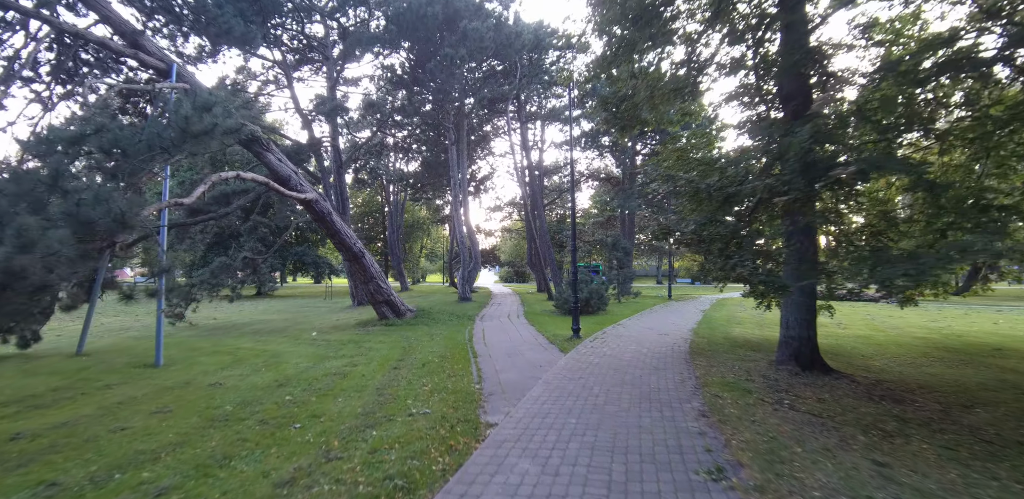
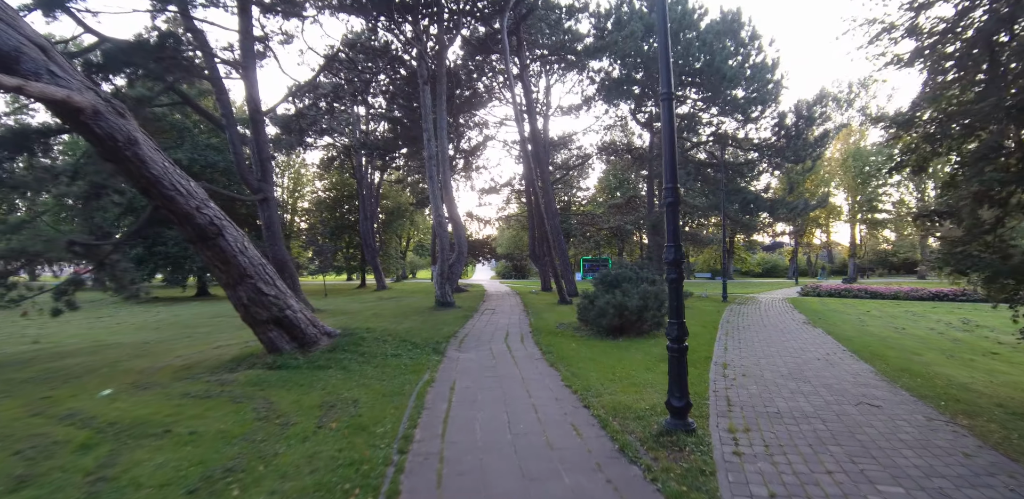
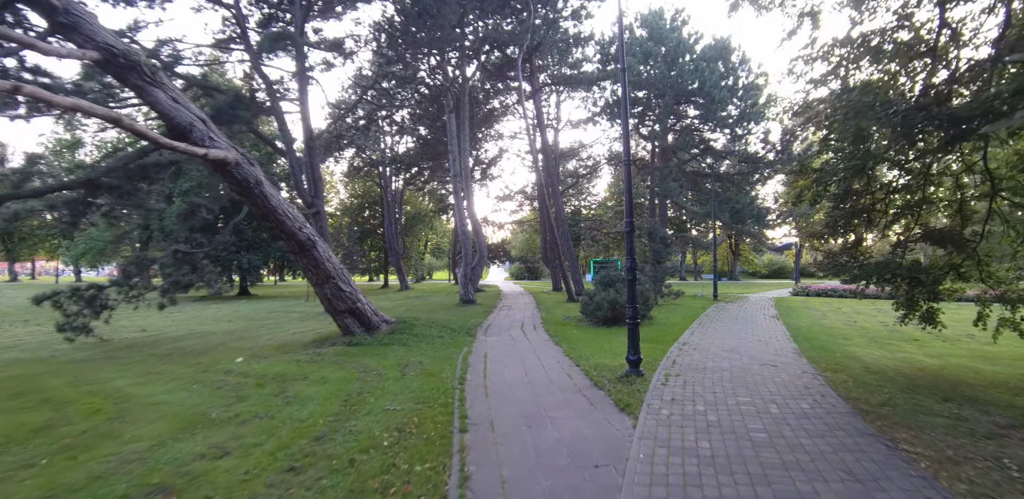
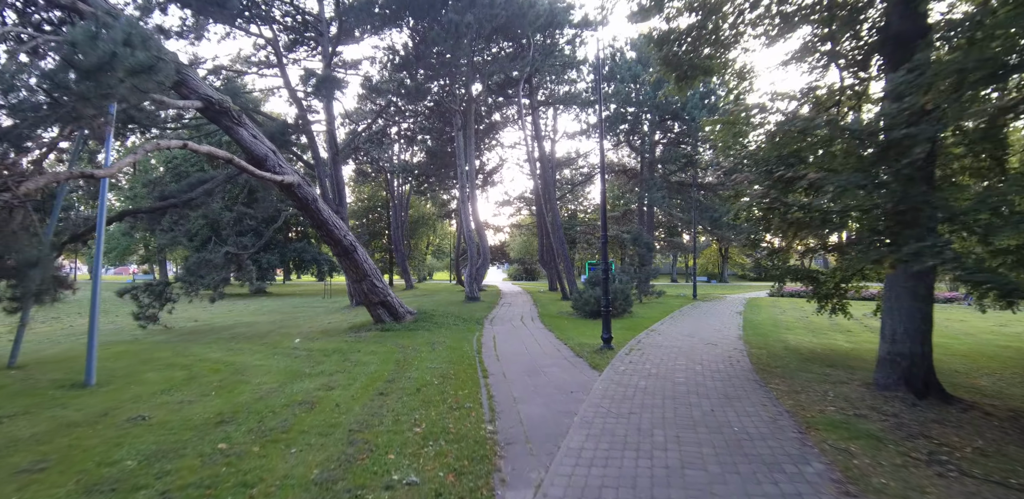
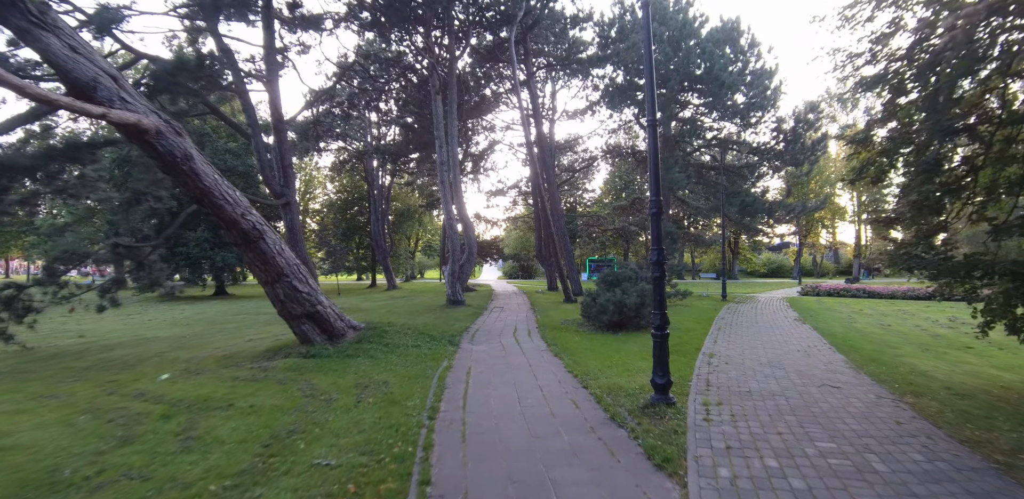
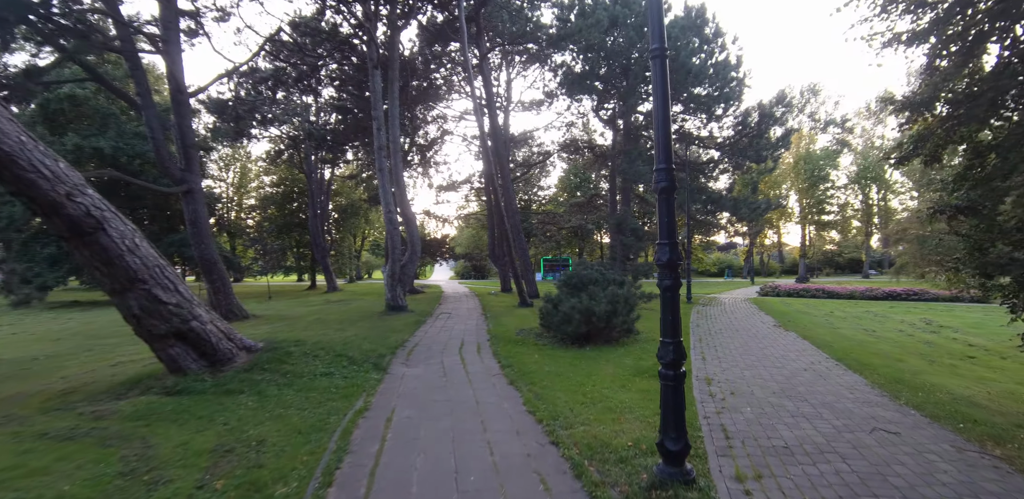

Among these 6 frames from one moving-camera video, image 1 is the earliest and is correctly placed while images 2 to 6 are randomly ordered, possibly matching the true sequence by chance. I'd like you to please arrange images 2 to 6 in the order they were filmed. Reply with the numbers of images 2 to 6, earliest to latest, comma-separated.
4, 3, 5, 2, 6
